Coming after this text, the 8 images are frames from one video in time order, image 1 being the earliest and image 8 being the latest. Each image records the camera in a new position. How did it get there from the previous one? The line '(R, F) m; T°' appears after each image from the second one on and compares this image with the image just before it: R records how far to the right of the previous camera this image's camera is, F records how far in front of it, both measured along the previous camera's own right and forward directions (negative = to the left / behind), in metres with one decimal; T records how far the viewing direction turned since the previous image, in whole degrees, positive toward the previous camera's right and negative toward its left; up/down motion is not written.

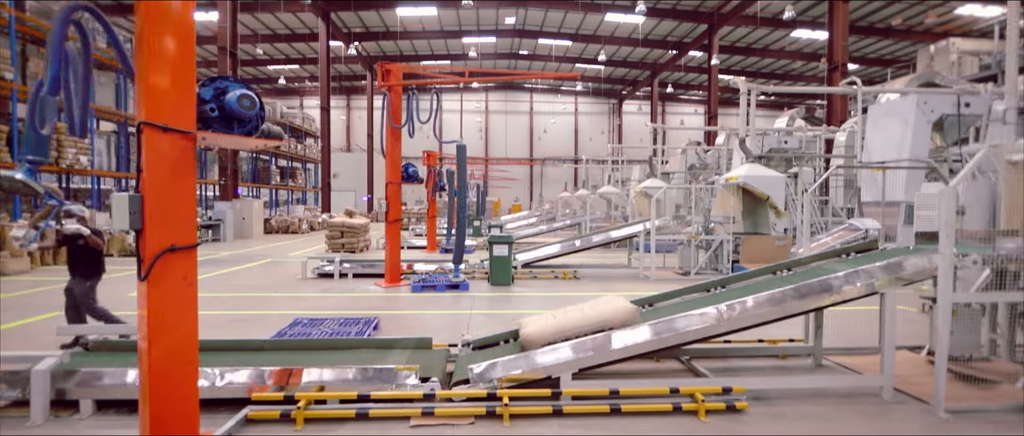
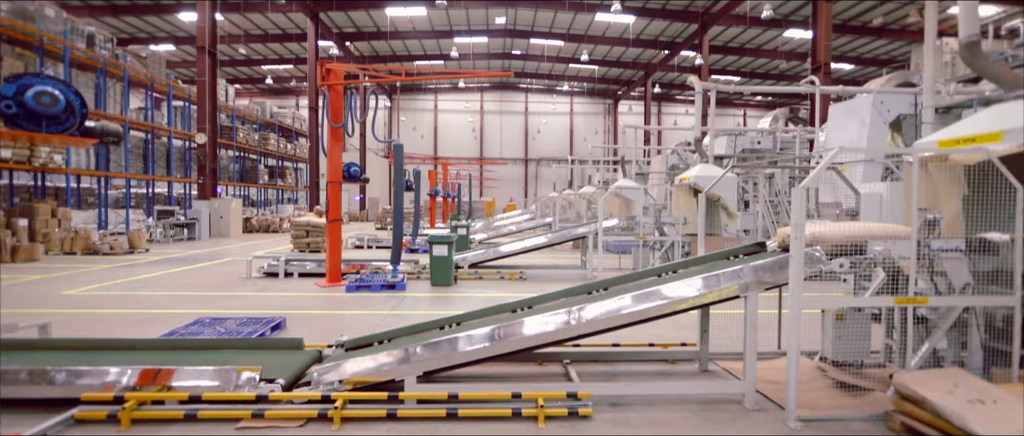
(+1.2, +0.1) m; -1°
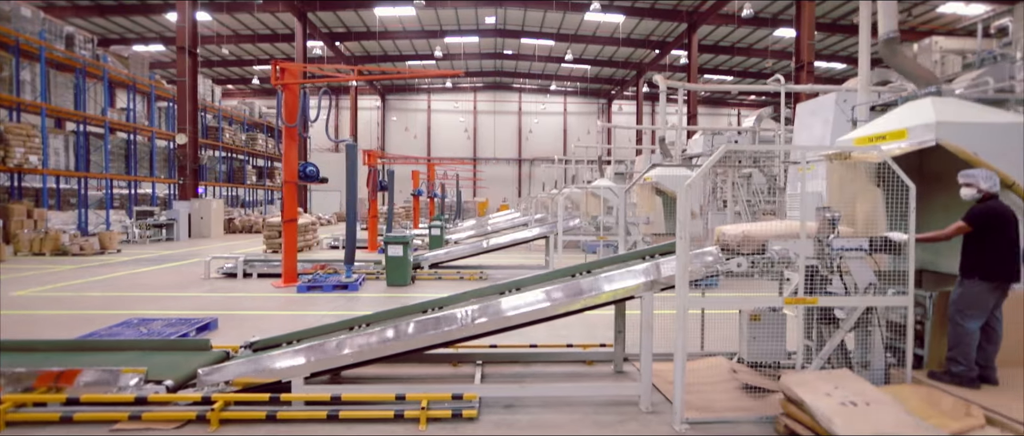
(+0.8, 0.0) m; 0°
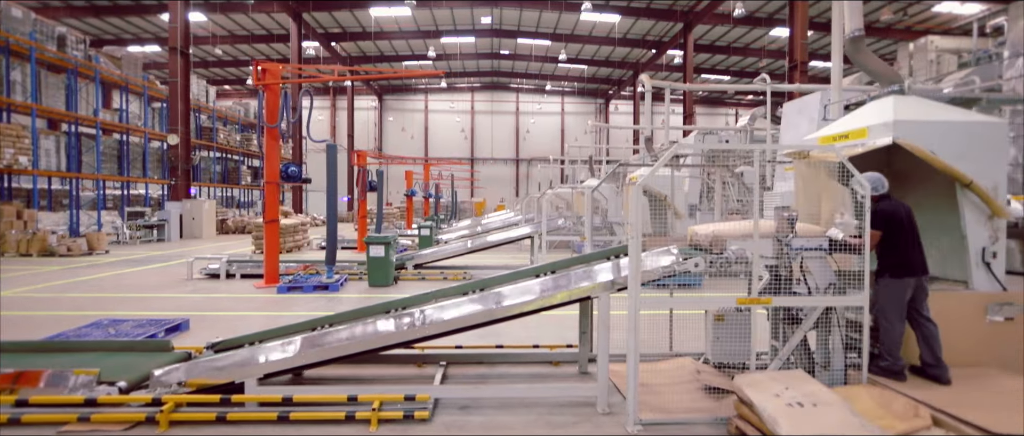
(+0.3, 0.0) m; 0°
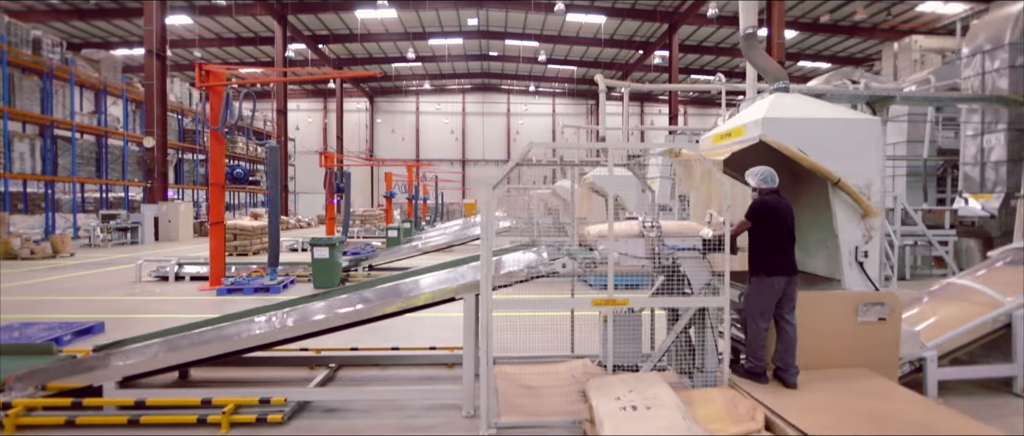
(+1.0, 0.0) m; 0°
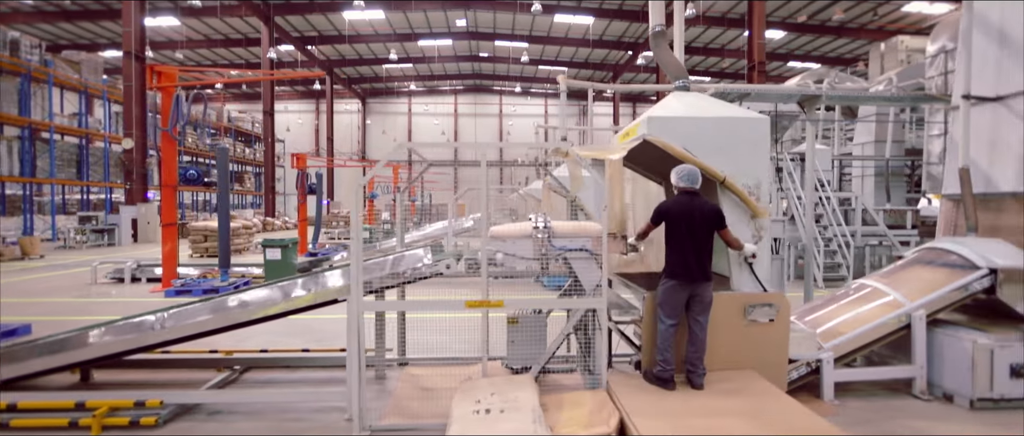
(+0.8, 0.0) m; 0°
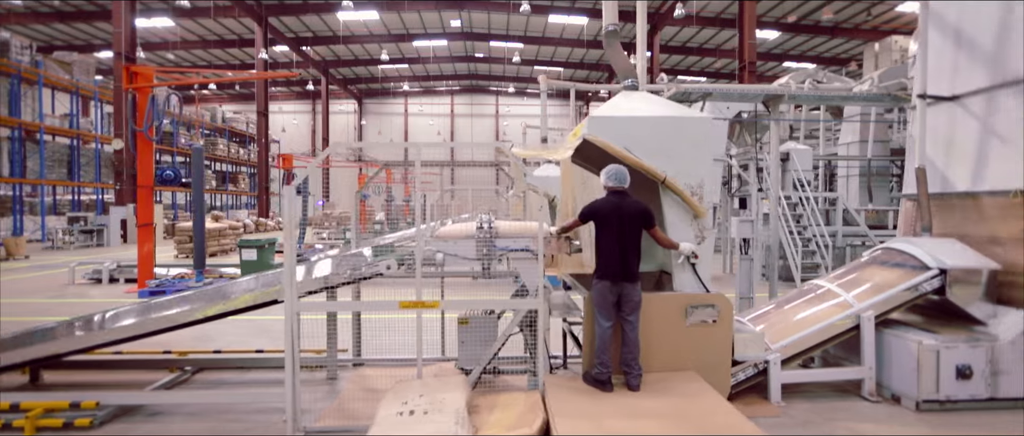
(+0.4, 0.0) m; 0°
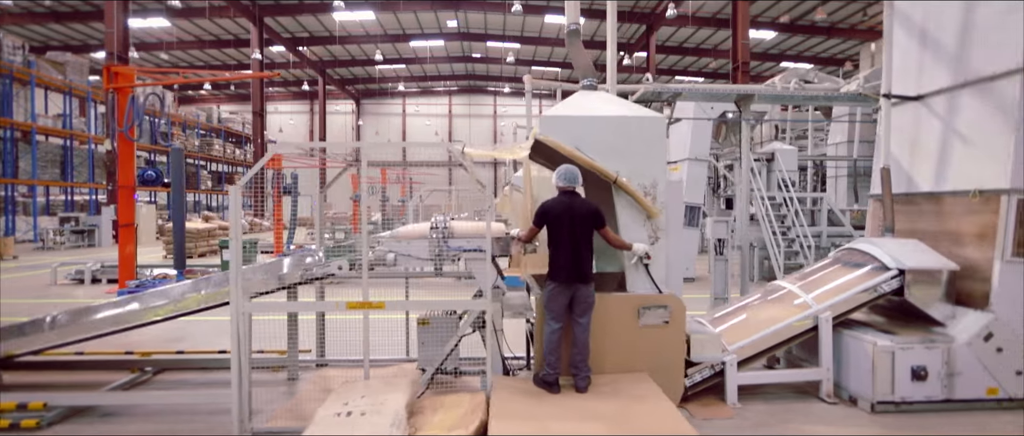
(+0.3, 0.0) m; 0°
